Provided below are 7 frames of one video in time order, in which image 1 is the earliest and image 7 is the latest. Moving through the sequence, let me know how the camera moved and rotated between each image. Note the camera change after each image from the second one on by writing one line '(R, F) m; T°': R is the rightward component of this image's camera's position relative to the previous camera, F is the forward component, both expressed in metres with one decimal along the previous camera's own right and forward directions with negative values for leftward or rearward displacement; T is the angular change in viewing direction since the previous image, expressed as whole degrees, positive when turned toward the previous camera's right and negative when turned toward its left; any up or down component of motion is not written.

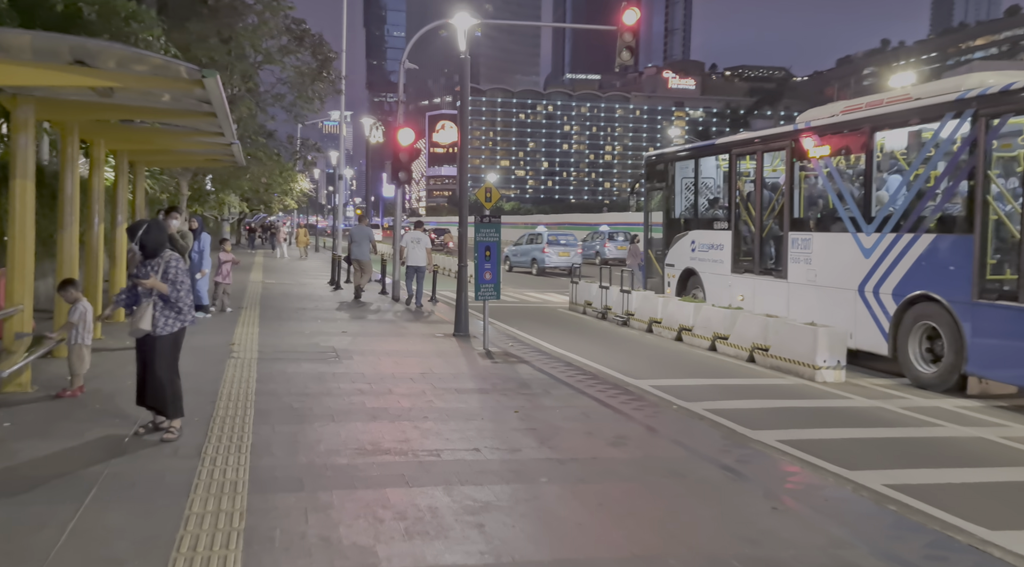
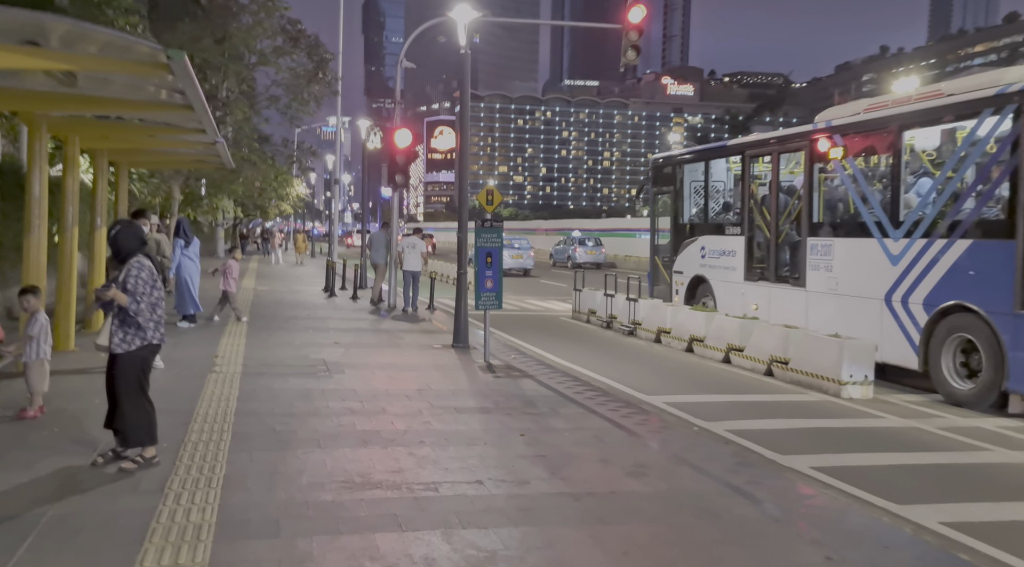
(-0.1, +0.8) m; 0°
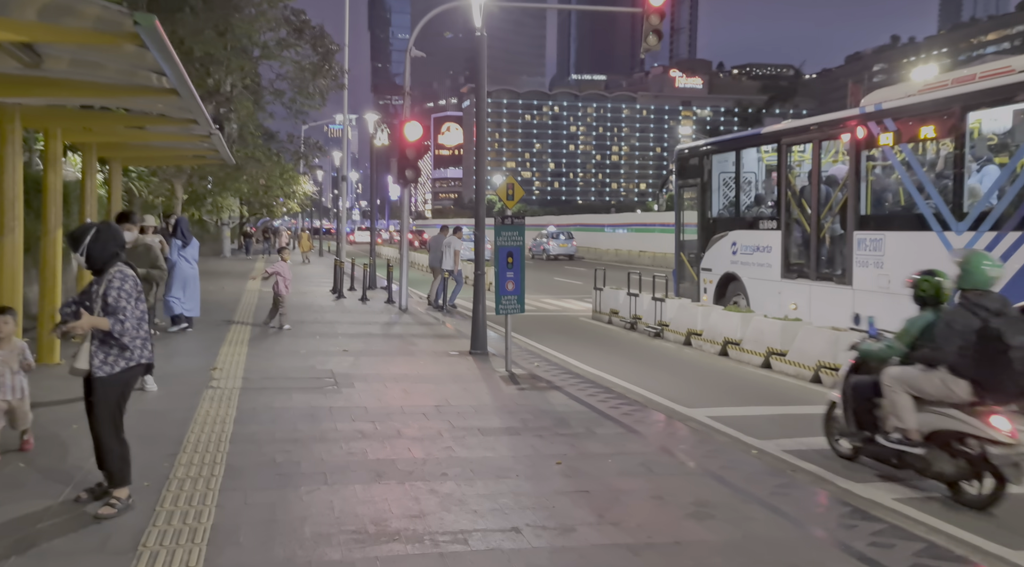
(-0.2, +1.1) m; 0°
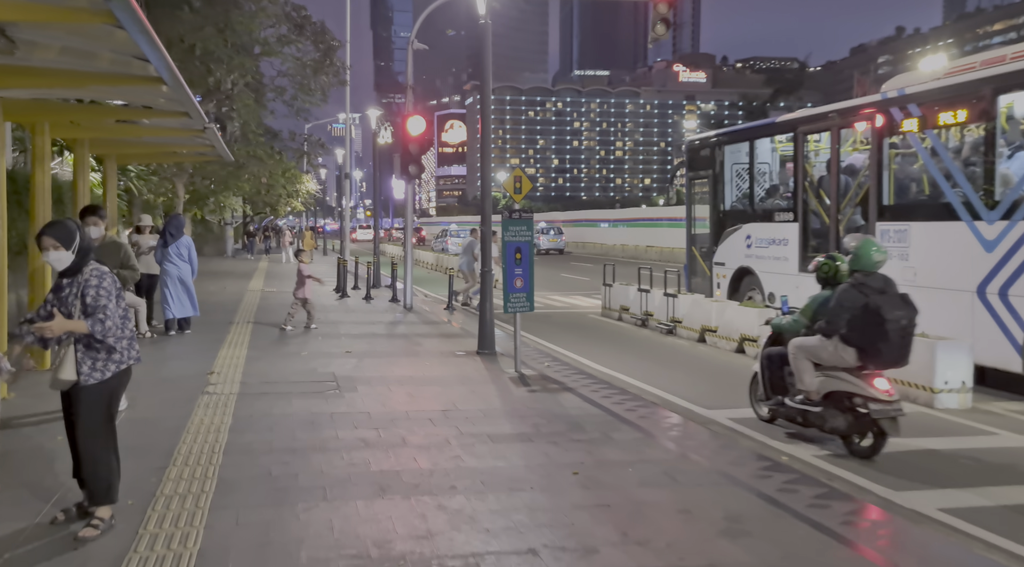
(0.0, +0.5) m; 0°
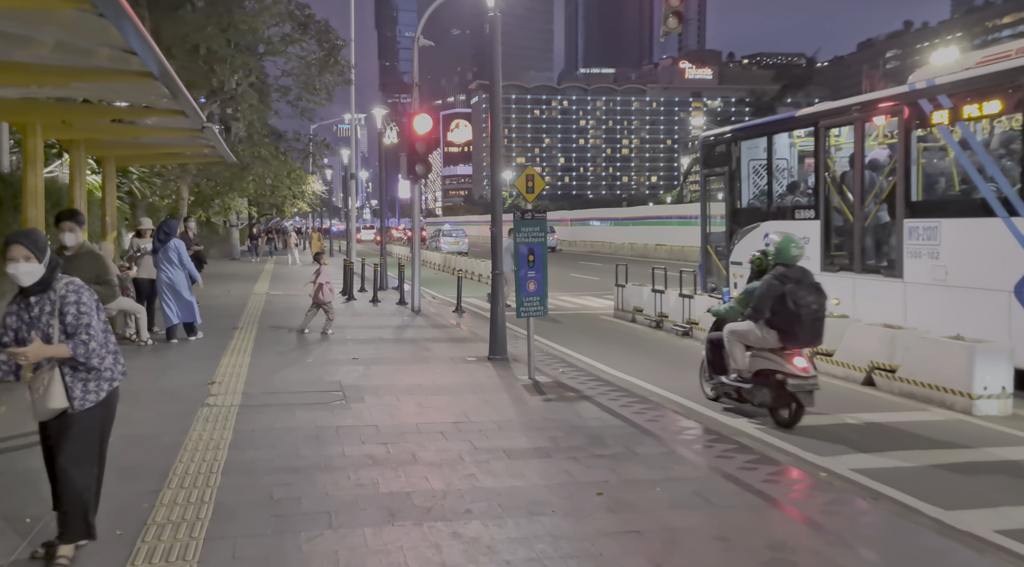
(-0.1, +0.5) m; 0°
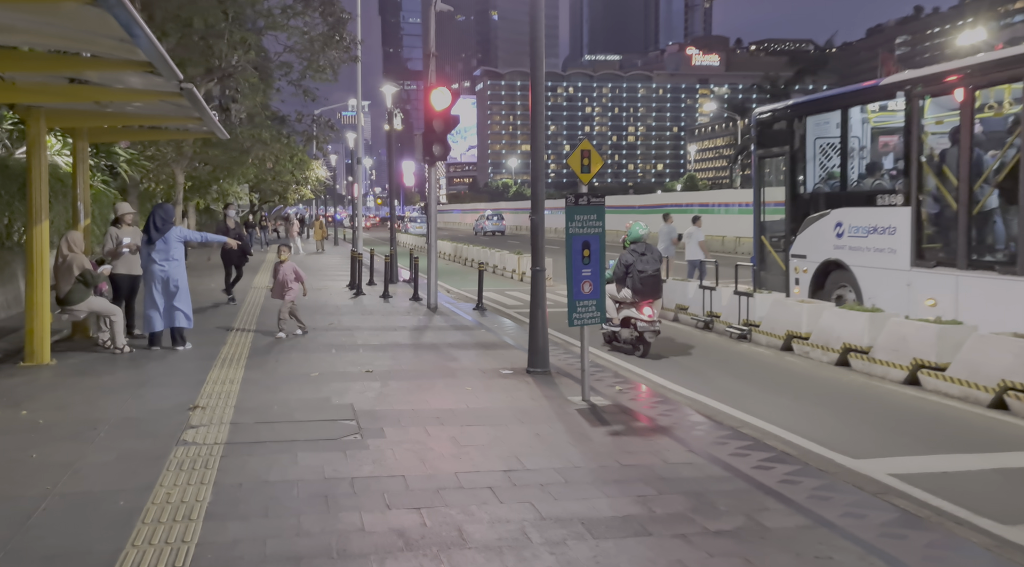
(-0.4, +2.0) m; 0°
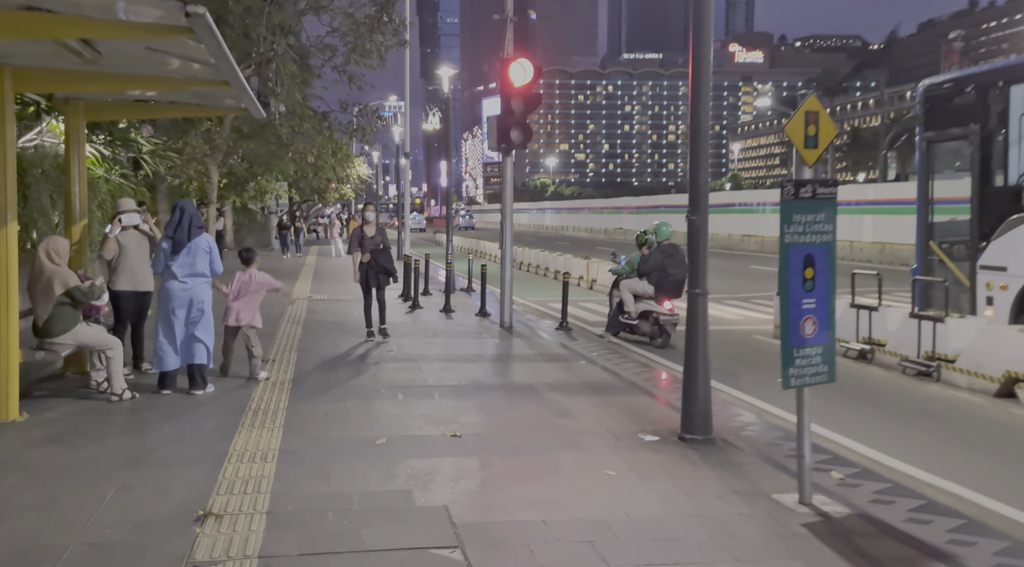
(-0.8, +3.2) m; -2°
